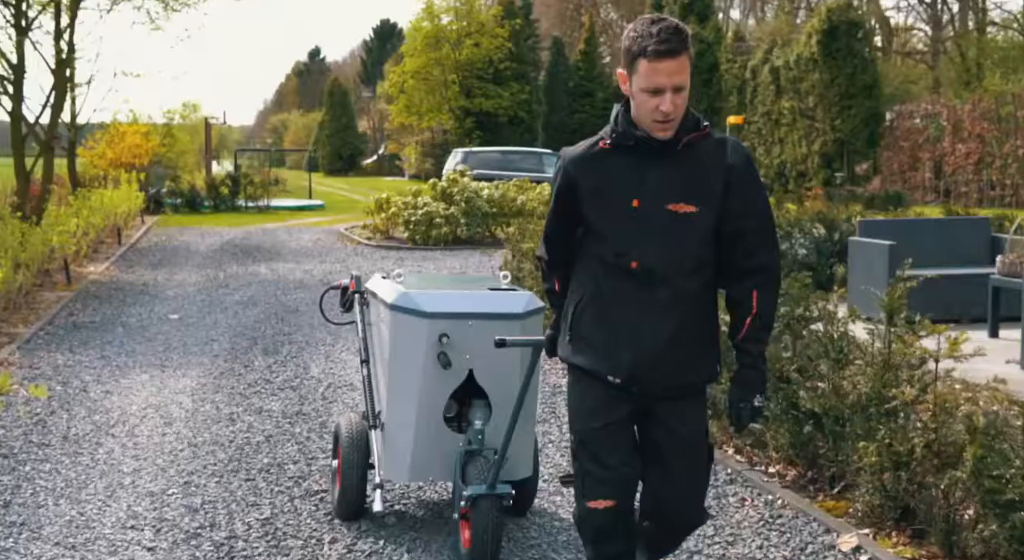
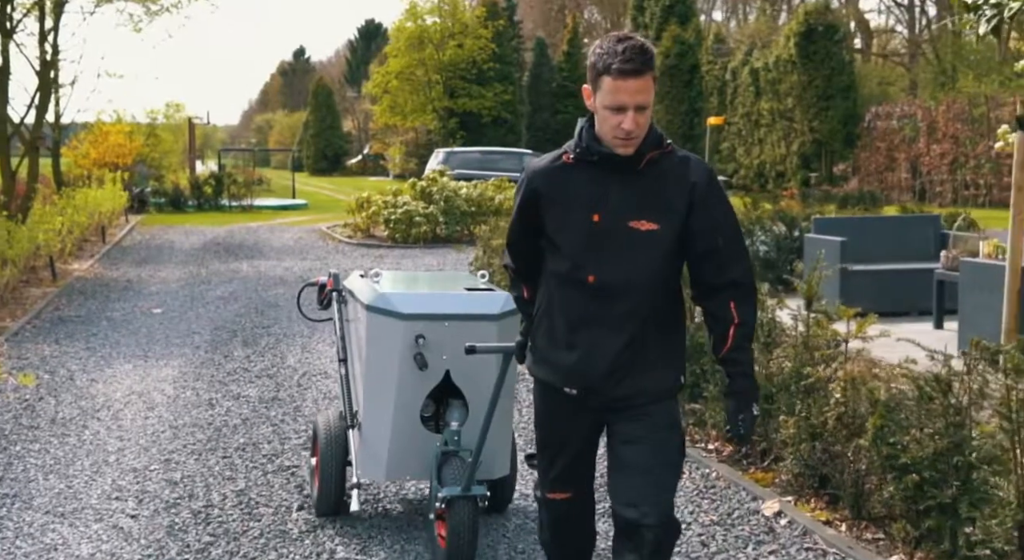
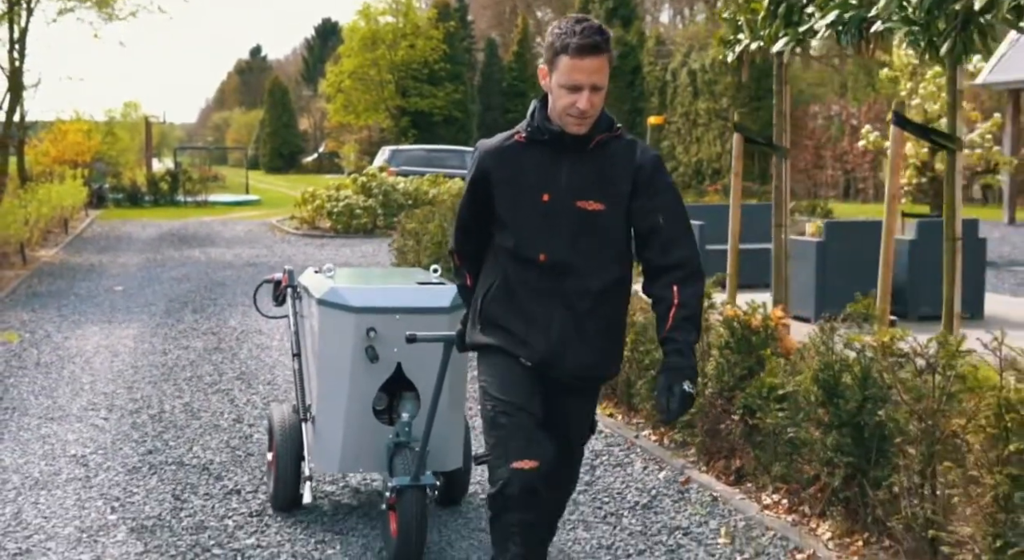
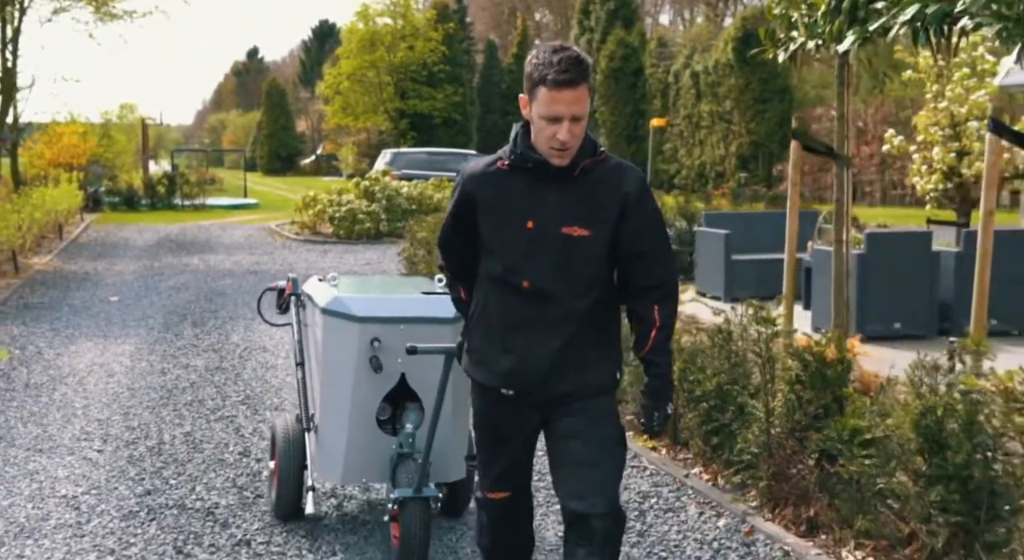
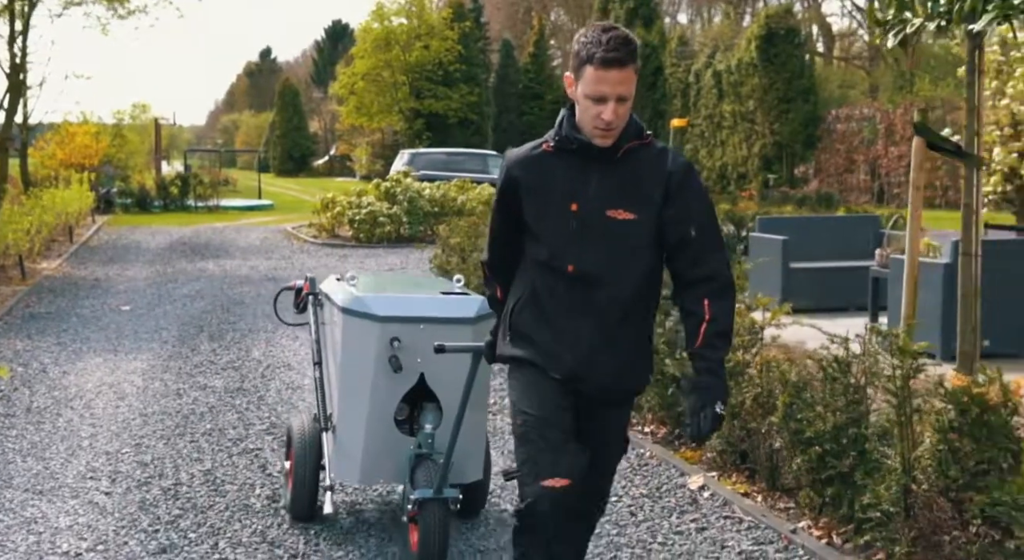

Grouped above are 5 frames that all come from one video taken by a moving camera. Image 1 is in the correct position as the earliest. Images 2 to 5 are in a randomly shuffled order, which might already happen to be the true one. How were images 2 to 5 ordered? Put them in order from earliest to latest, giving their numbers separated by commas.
2, 5, 4, 3
